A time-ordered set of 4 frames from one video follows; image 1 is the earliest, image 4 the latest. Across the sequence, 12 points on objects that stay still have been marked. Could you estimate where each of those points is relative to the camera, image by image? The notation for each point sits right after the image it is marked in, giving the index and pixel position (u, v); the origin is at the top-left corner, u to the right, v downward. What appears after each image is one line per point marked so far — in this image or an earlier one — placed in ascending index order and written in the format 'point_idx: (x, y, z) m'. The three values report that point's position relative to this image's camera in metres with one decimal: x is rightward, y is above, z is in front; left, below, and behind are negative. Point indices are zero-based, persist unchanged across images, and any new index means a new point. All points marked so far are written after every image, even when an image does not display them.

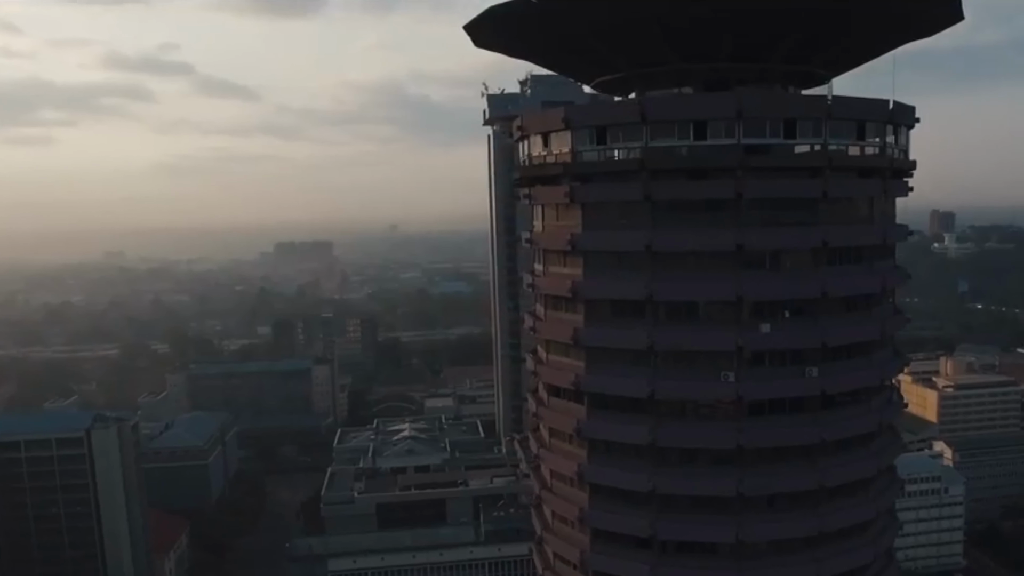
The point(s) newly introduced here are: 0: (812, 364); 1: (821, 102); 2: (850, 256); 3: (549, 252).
0: (+4.4, -1.1, +12.2) m
1: (+4.4, +2.6, +11.7) m
2: (+5.1, +0.5, +12.4) m
3: (+0.6, +0.6, +13.6) m
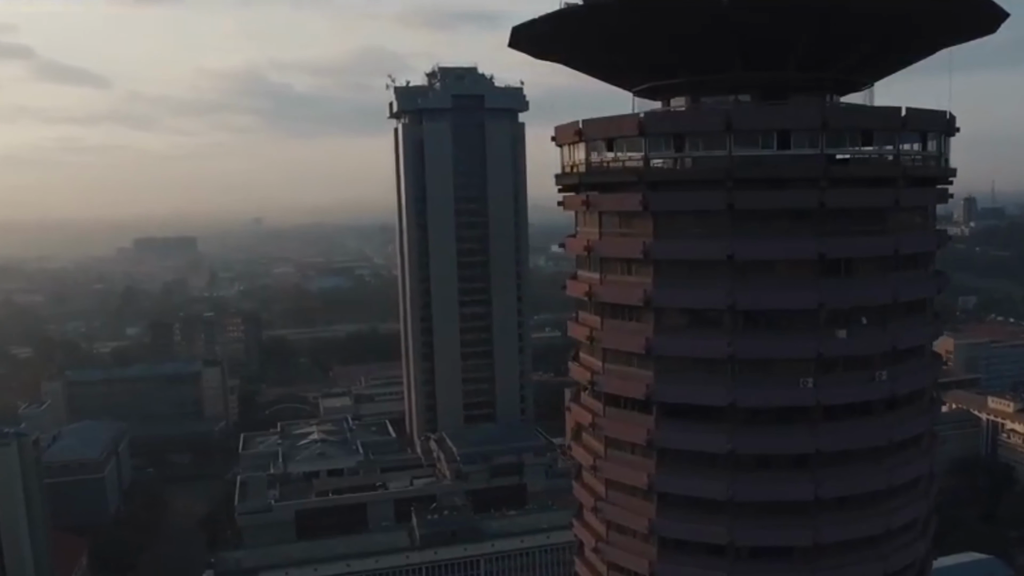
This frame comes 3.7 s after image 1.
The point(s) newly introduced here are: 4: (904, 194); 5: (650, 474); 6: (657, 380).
0: (+5.6, -1.2, +12.6) m
1: (+5.6, +2.5, +12.0) m
2: (+6.1, +0.4, +12.9) m
3: (+1.5, +0.5, +13.4) m
4: (+5.8, +1.4, +12.3) m
5: (+2.2, -2.9, +13.0) m
6: (+2.2, -1.4, +12.7) m
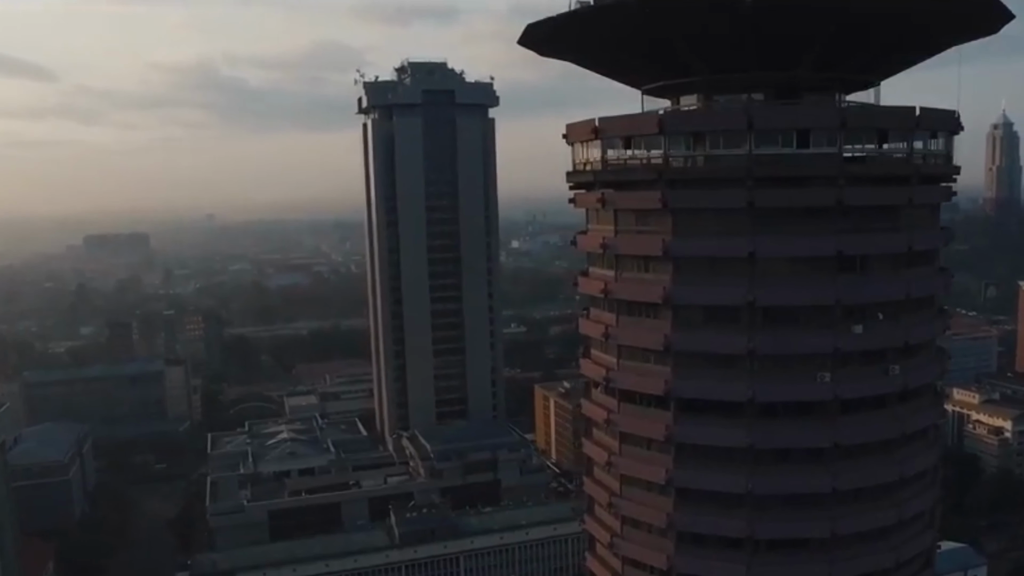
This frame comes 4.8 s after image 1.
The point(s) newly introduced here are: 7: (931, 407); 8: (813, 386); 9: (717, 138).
0: (+5.9, -1.1, +12.8) m
1: (+5.9, +2.6, +12.3) m
2: (+6.4, +0.5, +13.1) m
3: (+1.8, +0.5, +13.5) m
4: (+6.1, +1.5, +12.6) m
5: (+2.5, -2.8, +13.1) m
6: (+2.5, -1.4, +12.9) m
7: (+6.8, -1.9, +13.5) m
8: (+4.5, -1.5, +12.3) m
9: (+3.0, +2.2, +12.2) m
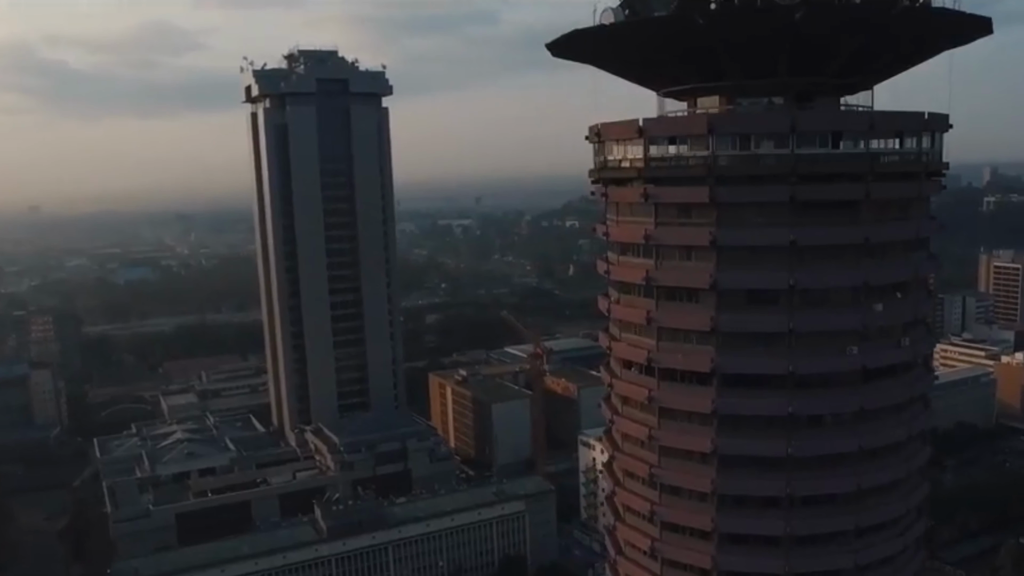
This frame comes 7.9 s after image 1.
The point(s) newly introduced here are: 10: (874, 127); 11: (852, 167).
0: (+6.8, -0.8, +14.6) m
1: (+6.9, +2.9, +14.0) m
2: (+7.3, +0.8, +15.0) m
3: (+2.7, +0.7, +14.6) m
4: (+7.1, +1.8, +14.4) m
5: (+3.5, -2.6, +14.4) m
6: (+3.5, -1.1, +14.2) m
7: (+7.7, -1.6, +15.4) m
8: (+5.5, -1.2, +13.9) m
9: (+4.0, +2.4, +13.6) m
10: (+5.8, +2.6, +13.5) m
11: (+5.5, +2.0, +13.6) m
